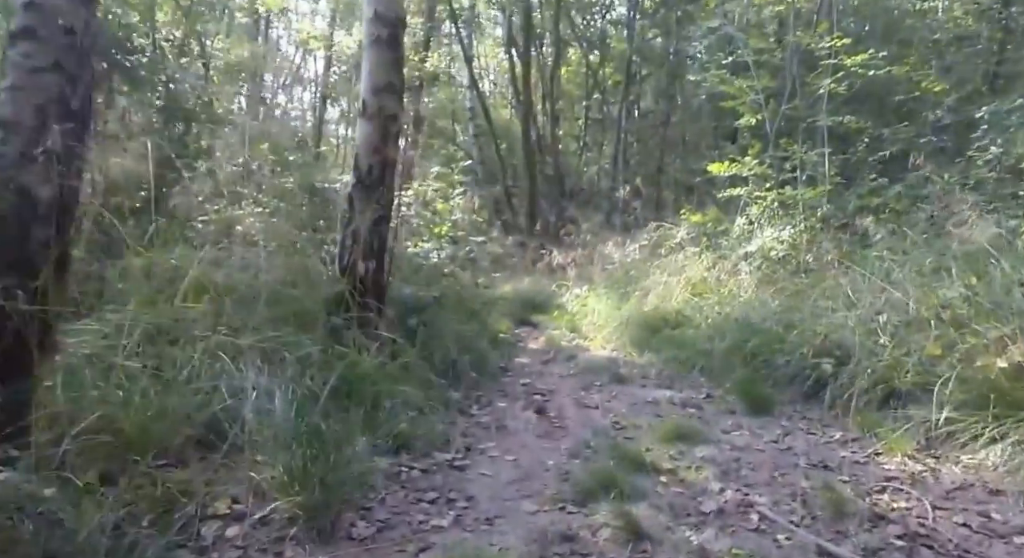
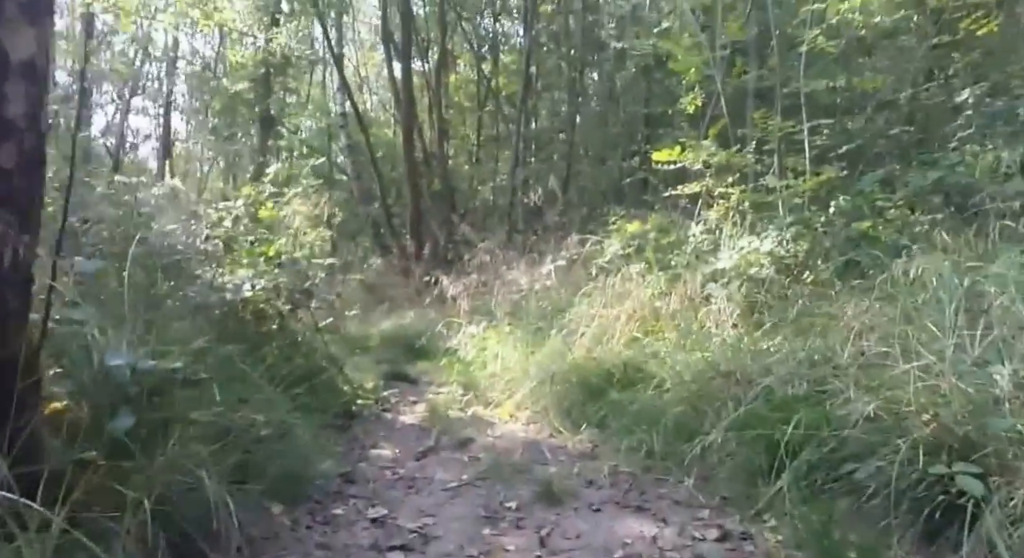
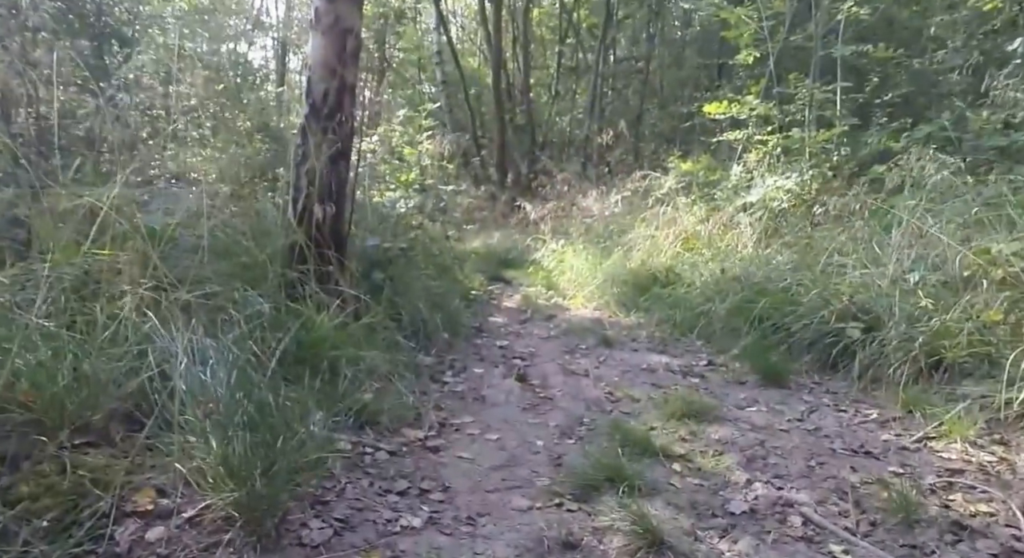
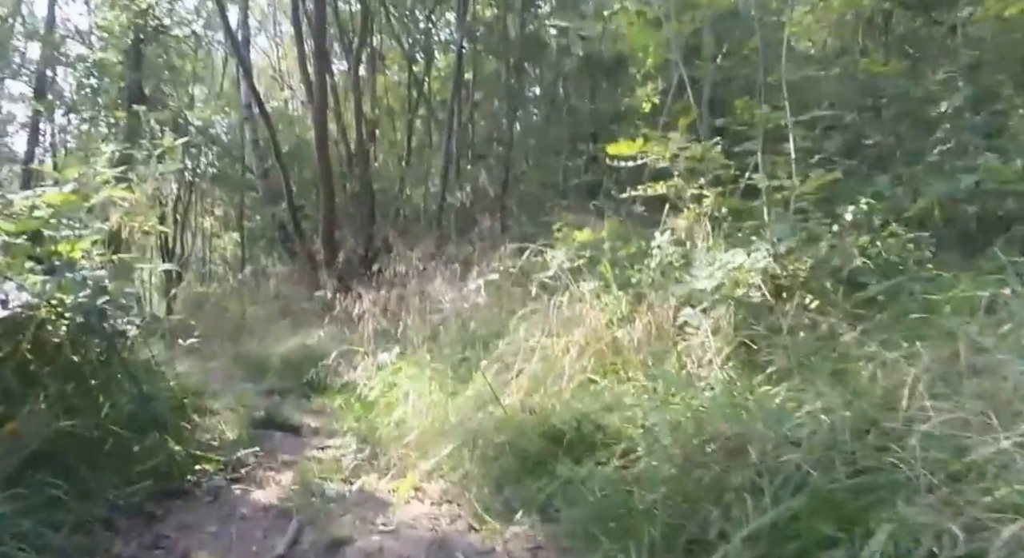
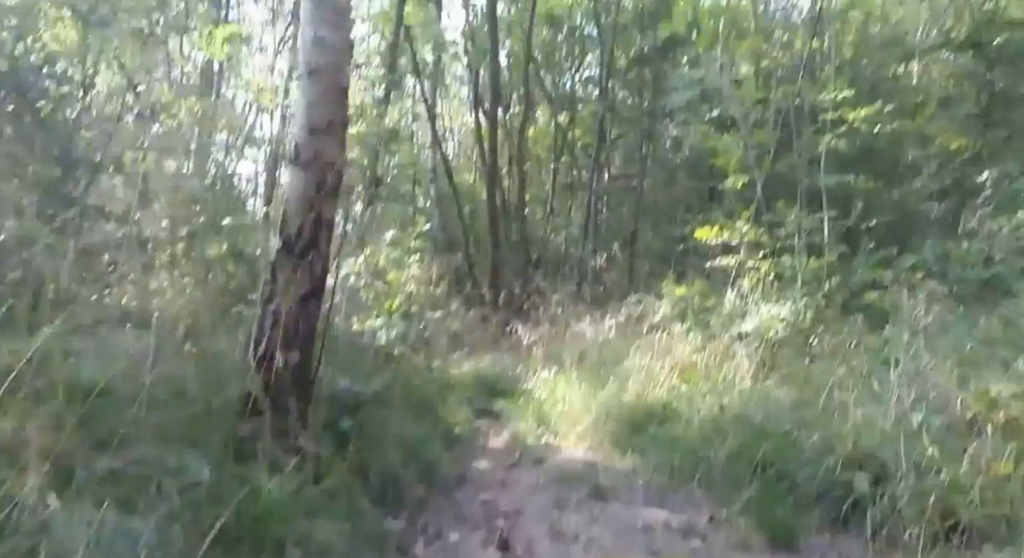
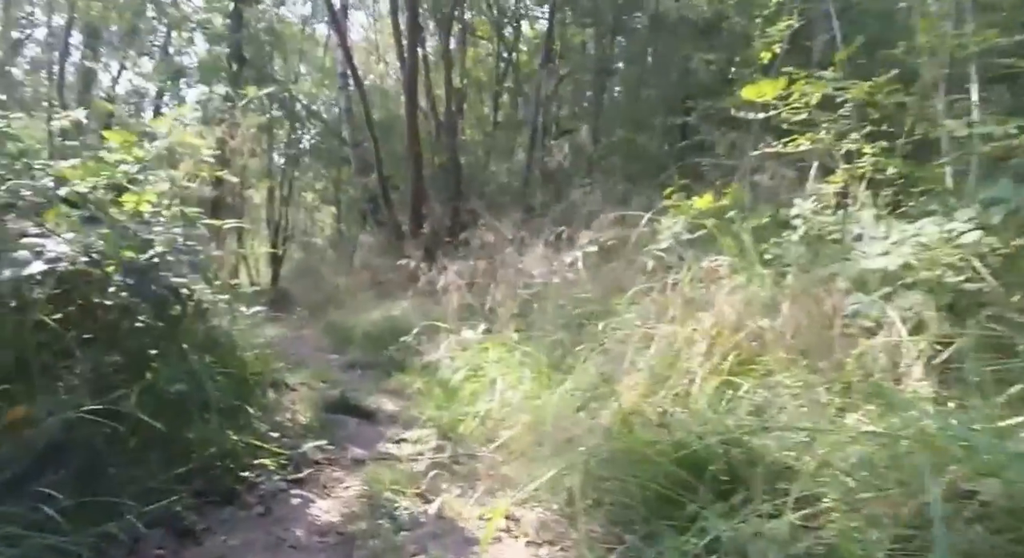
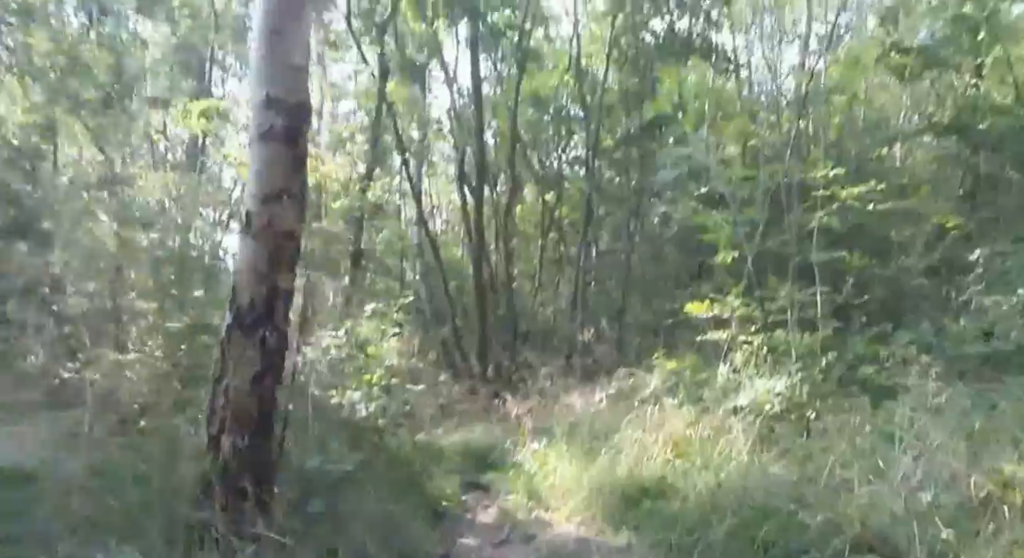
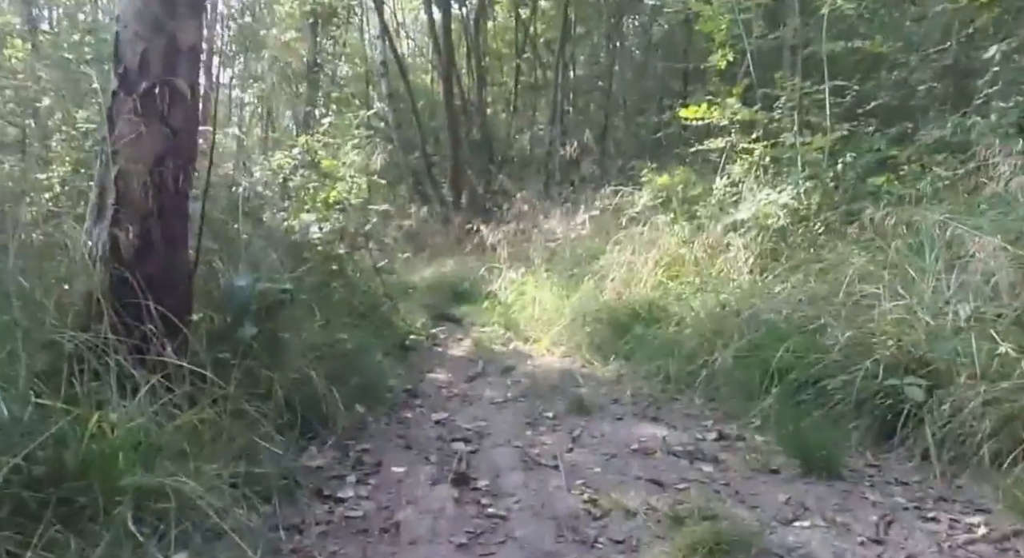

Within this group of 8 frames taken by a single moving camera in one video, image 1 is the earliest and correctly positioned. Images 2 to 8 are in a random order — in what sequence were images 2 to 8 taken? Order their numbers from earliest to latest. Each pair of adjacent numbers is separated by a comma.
3, 5, 7, 8, 2, 4, 6
